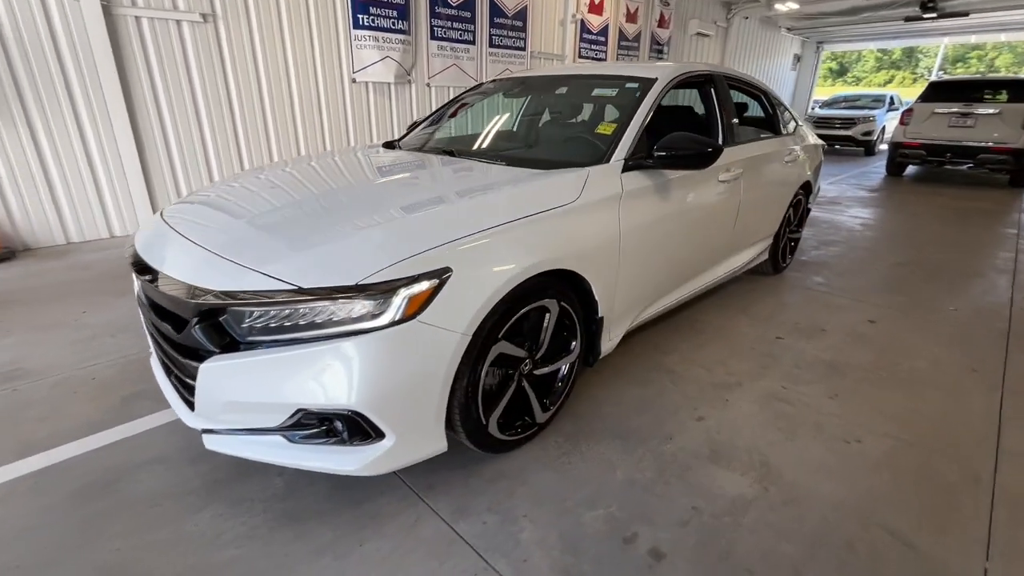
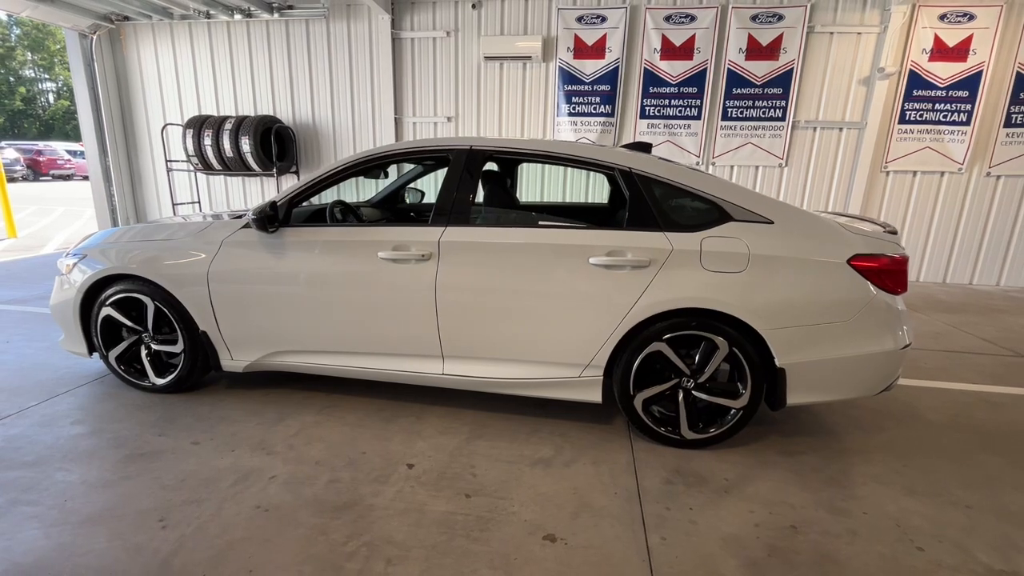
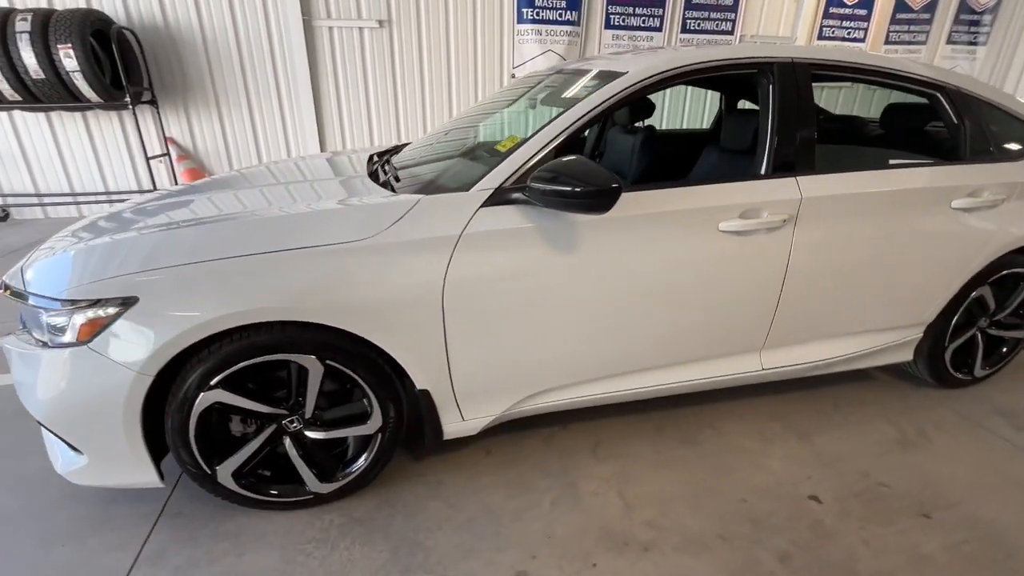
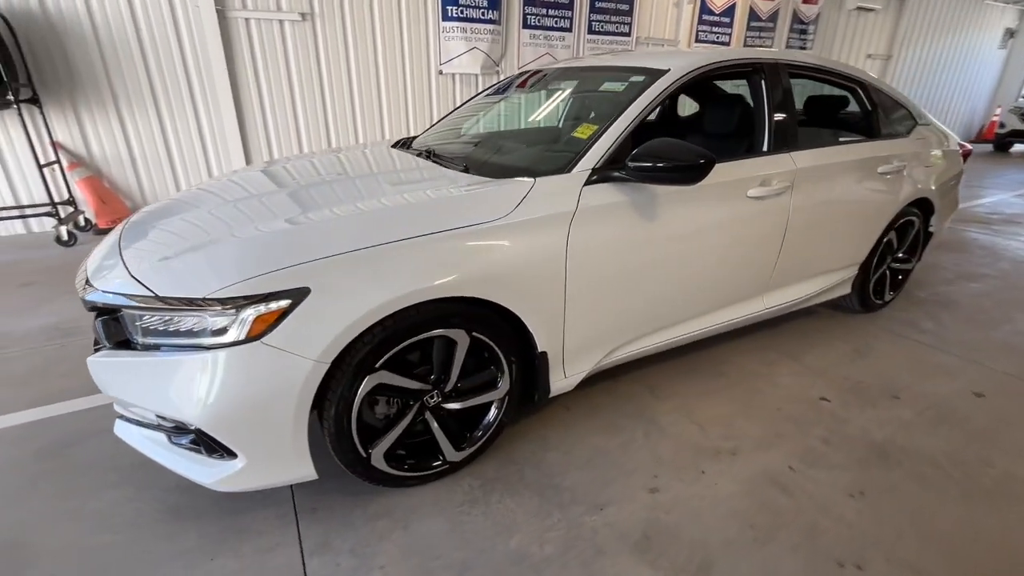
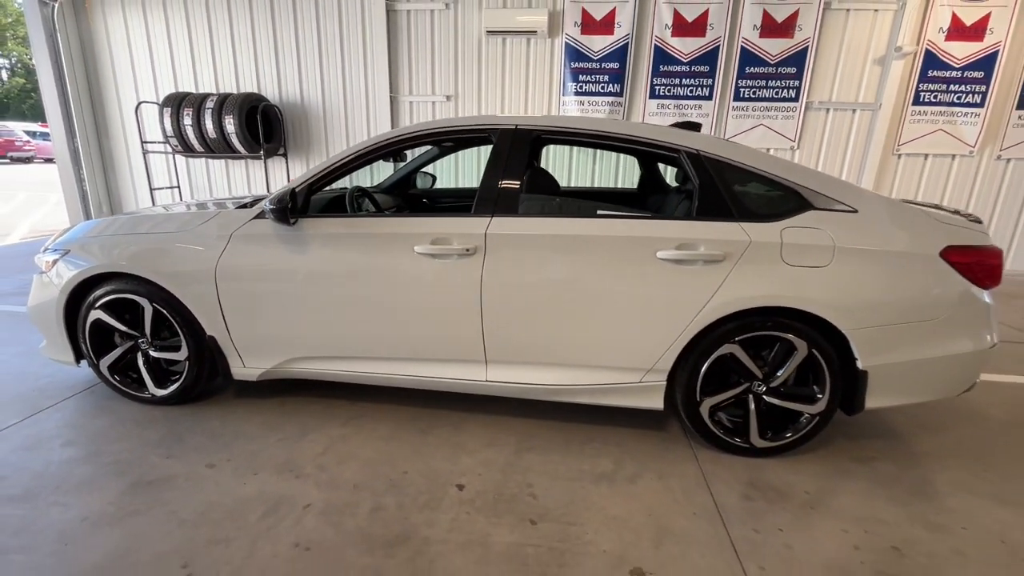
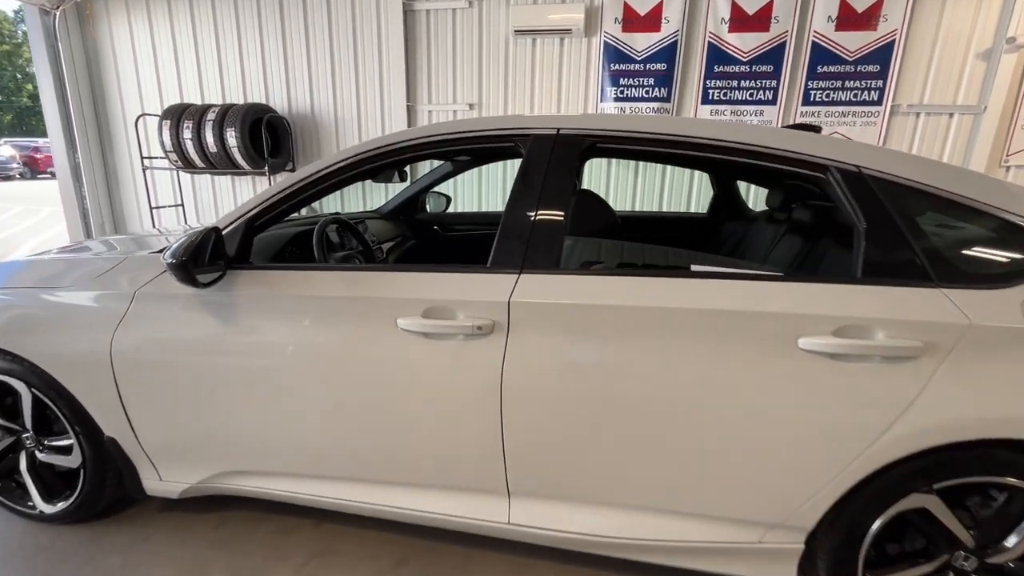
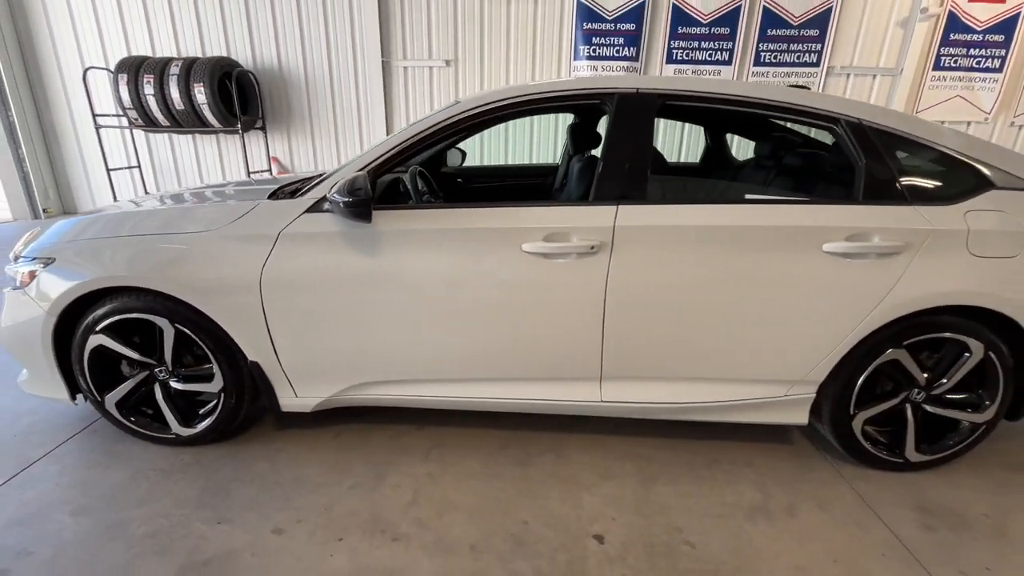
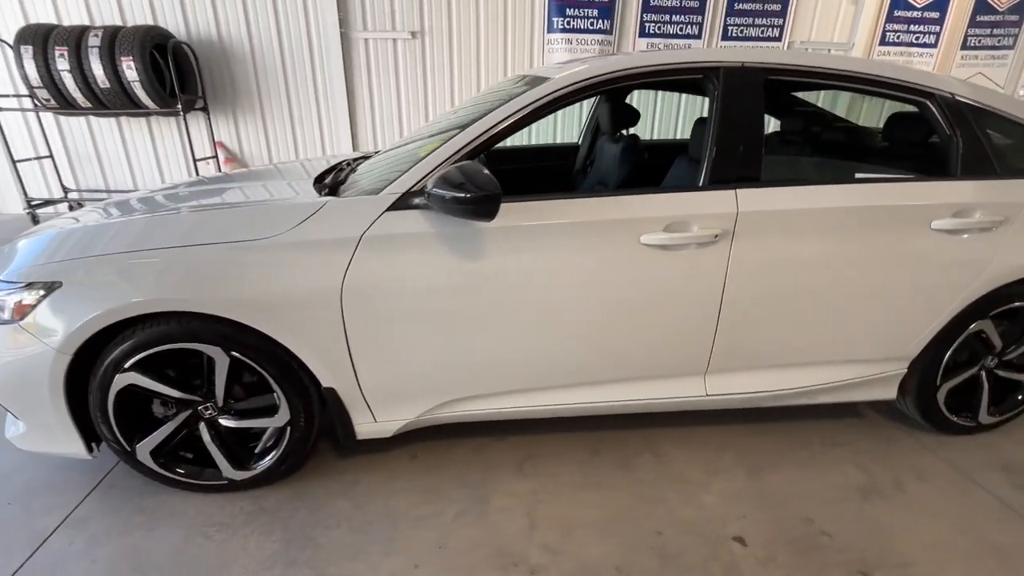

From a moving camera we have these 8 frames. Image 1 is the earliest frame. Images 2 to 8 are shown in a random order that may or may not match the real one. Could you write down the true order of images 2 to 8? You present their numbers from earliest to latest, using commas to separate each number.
4, 3, 8, 7, 5, 2, 6
